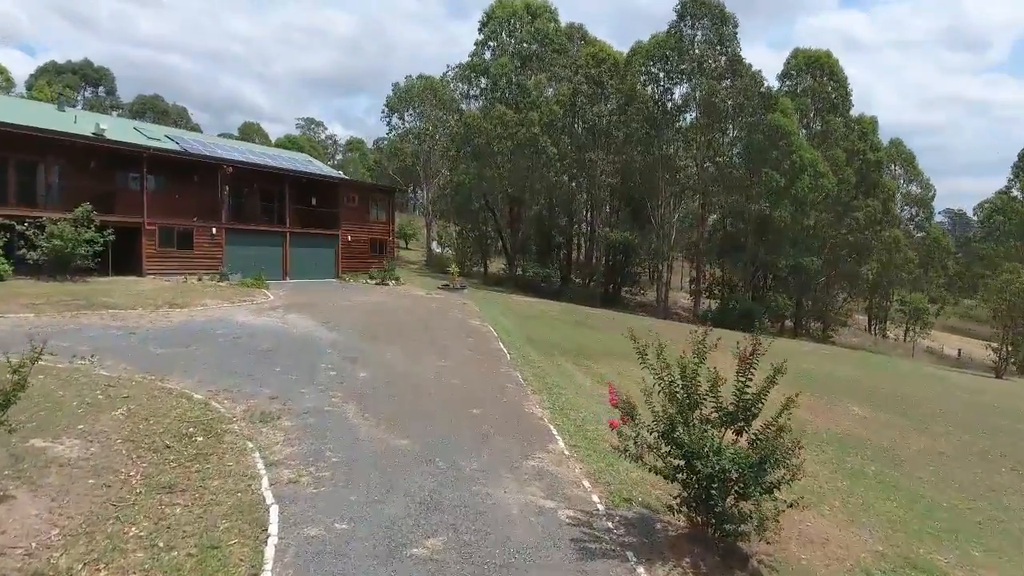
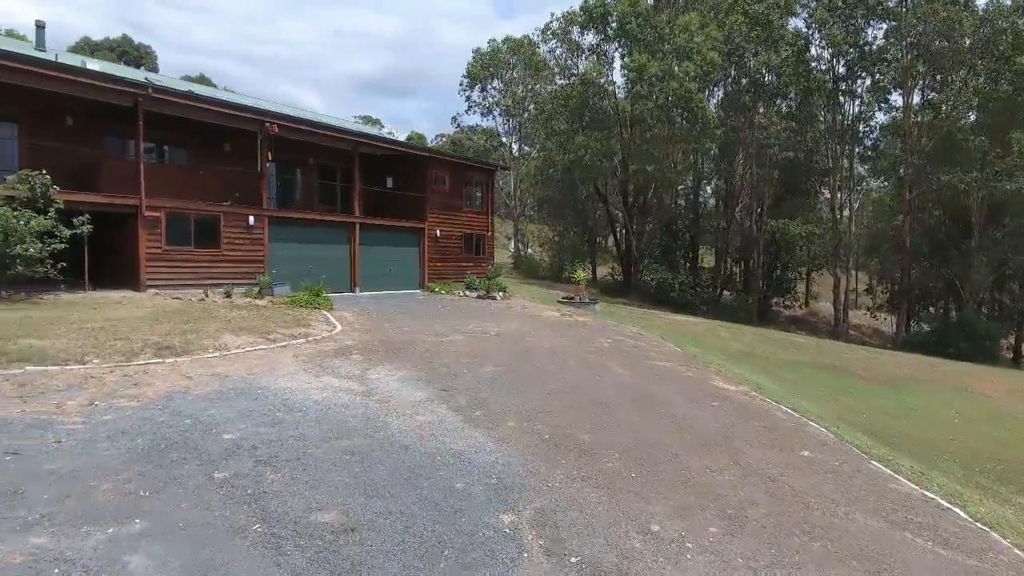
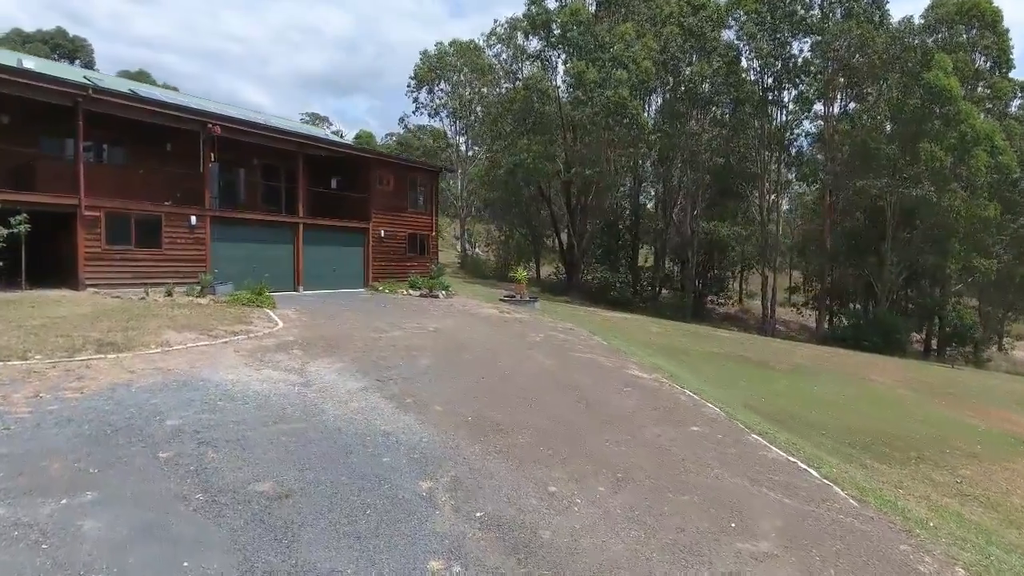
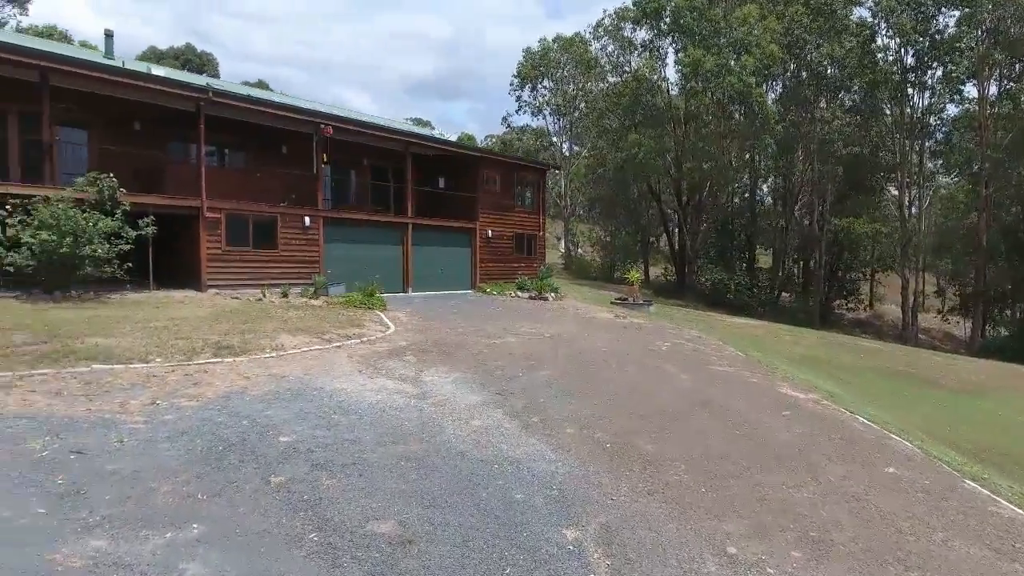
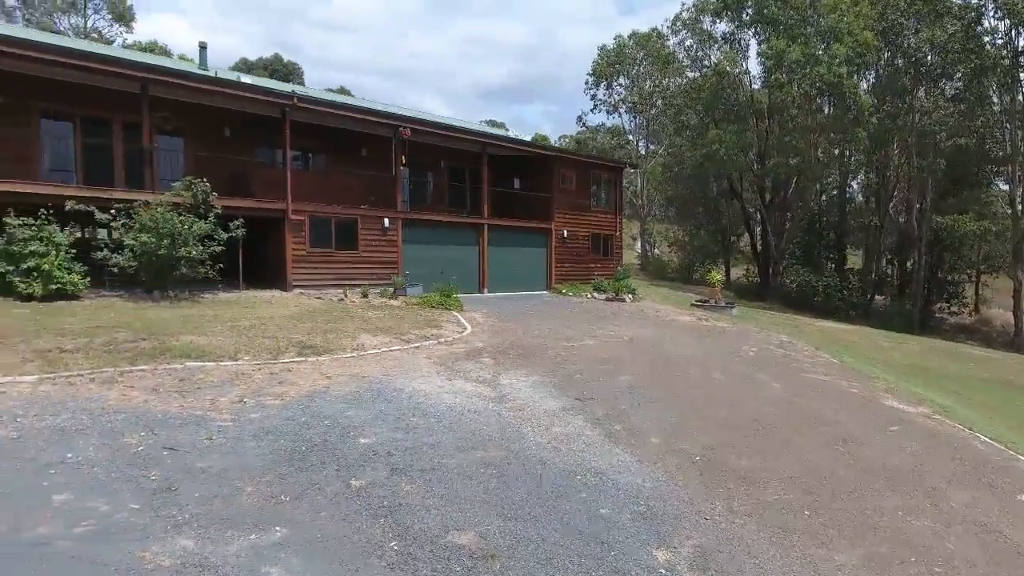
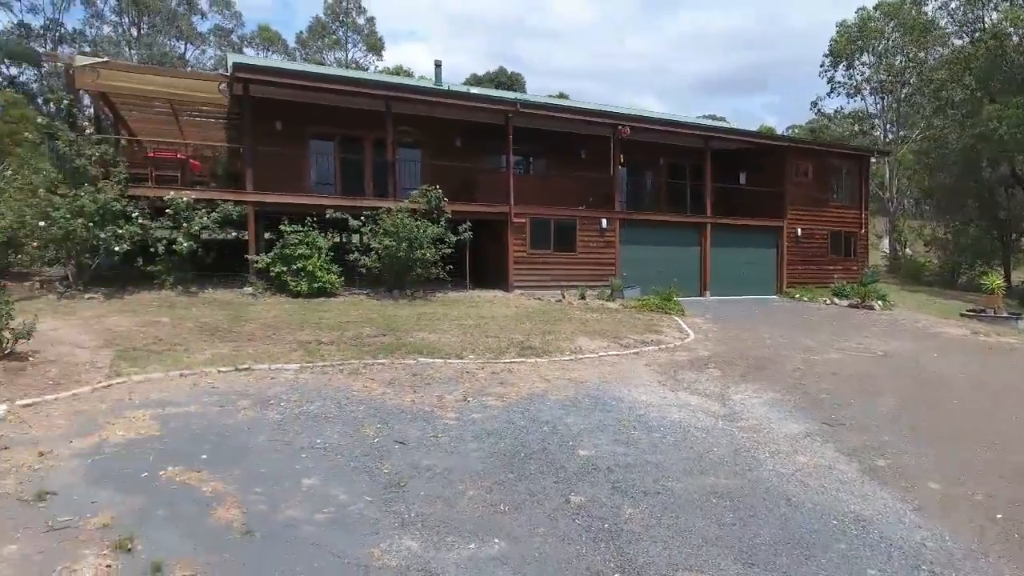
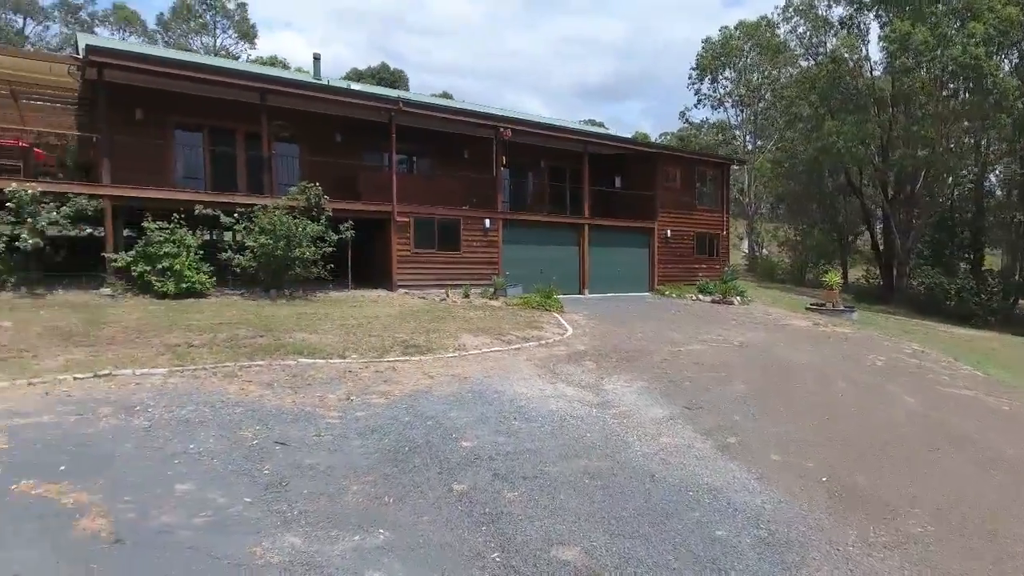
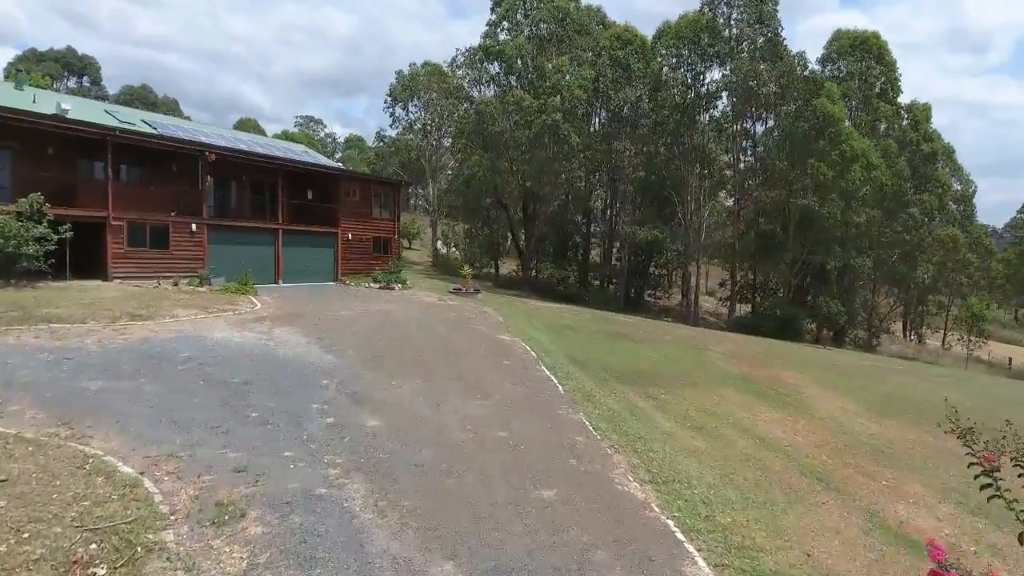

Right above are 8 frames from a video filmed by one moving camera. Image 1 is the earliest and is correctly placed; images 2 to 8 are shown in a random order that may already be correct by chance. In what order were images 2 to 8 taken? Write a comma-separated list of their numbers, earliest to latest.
8, 3, 2, 4, 5, 7, 6
